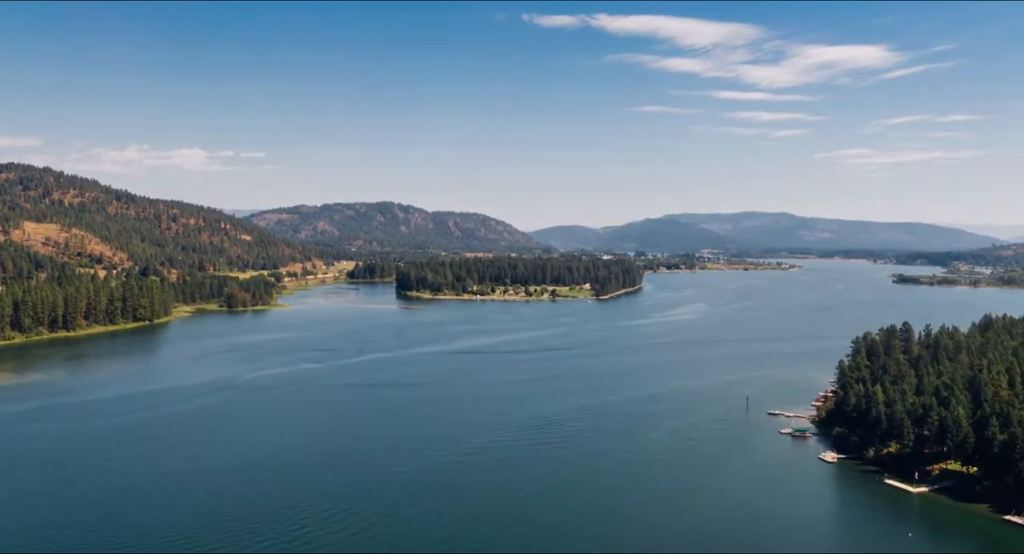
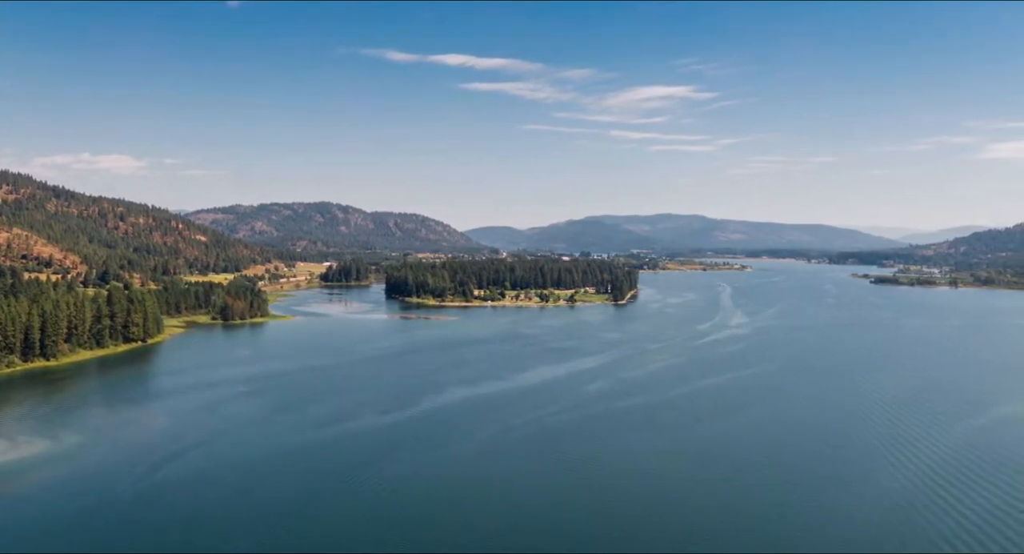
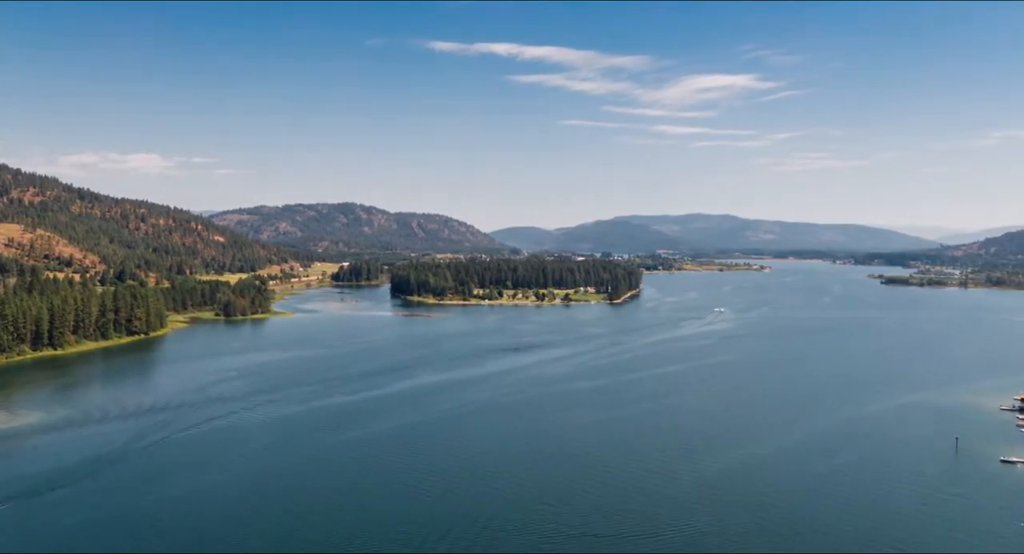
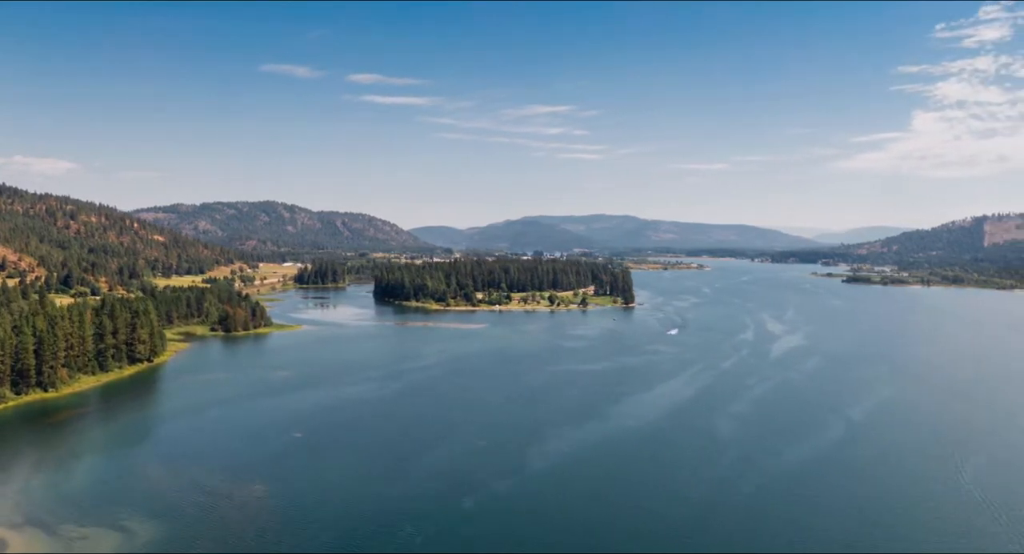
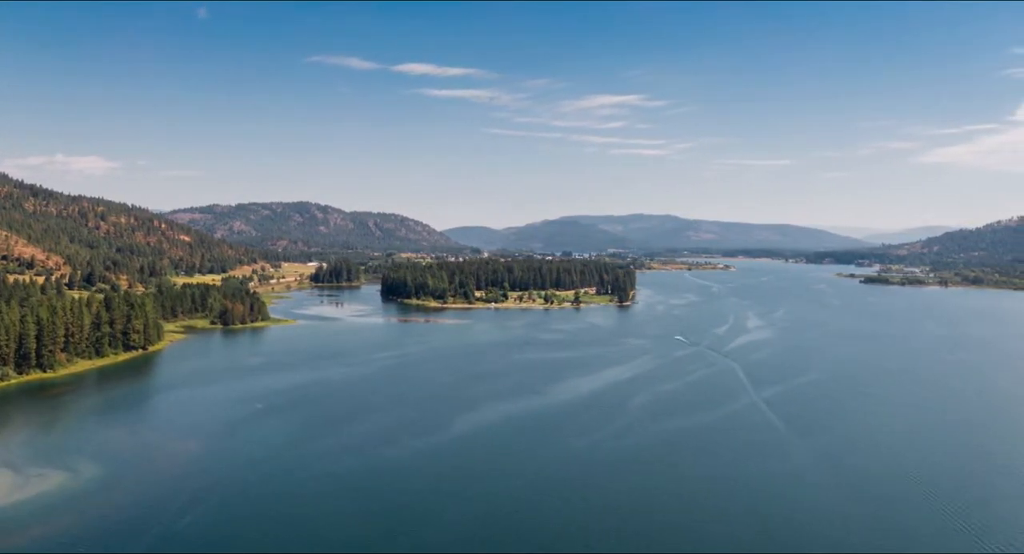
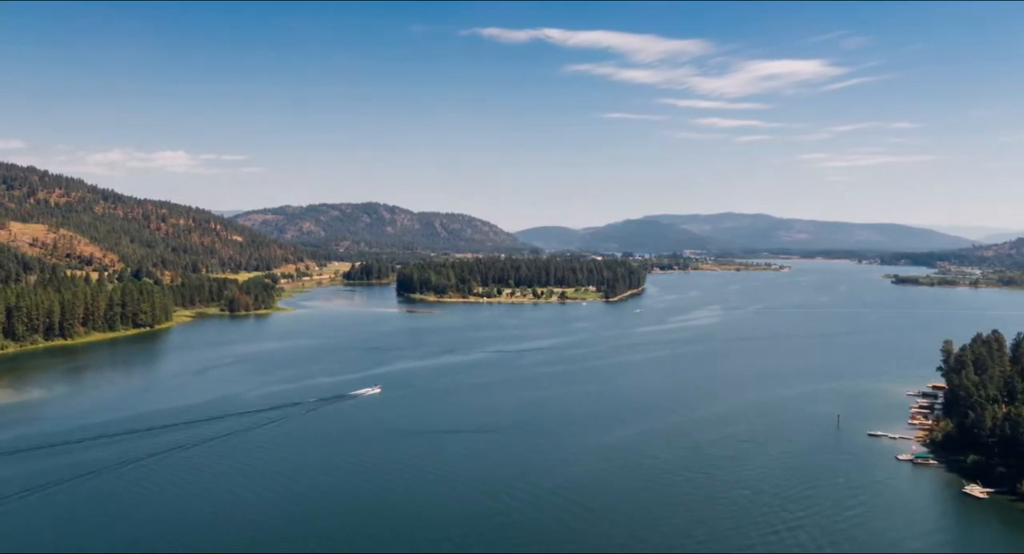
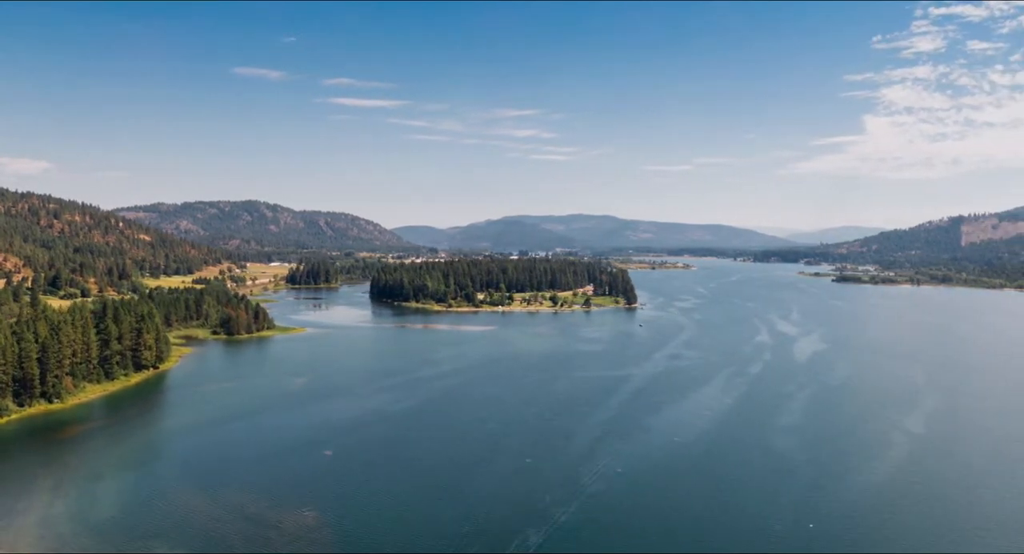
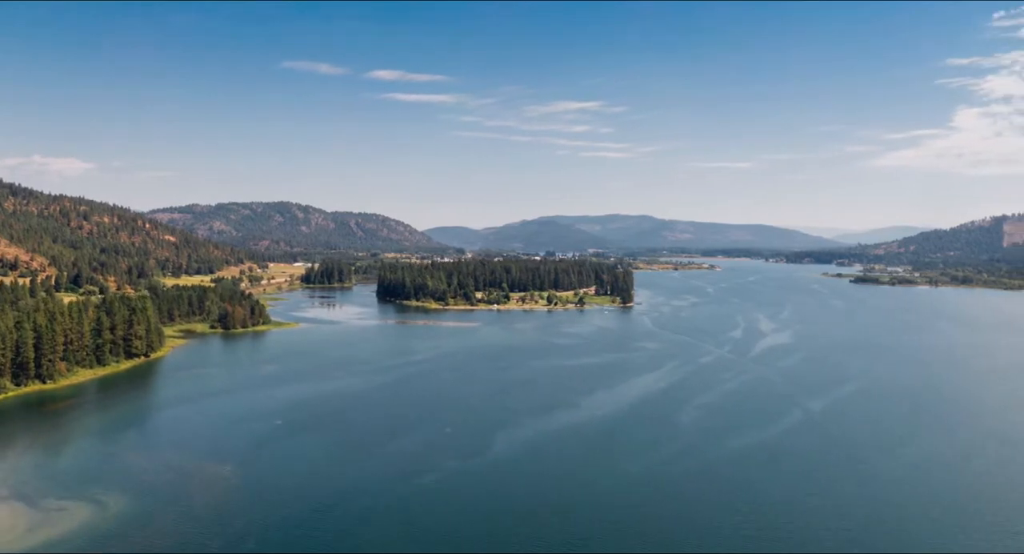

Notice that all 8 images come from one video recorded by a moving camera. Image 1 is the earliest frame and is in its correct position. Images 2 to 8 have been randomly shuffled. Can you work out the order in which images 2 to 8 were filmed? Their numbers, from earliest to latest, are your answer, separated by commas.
6, 3, 2, 5, 8, 4, 7
